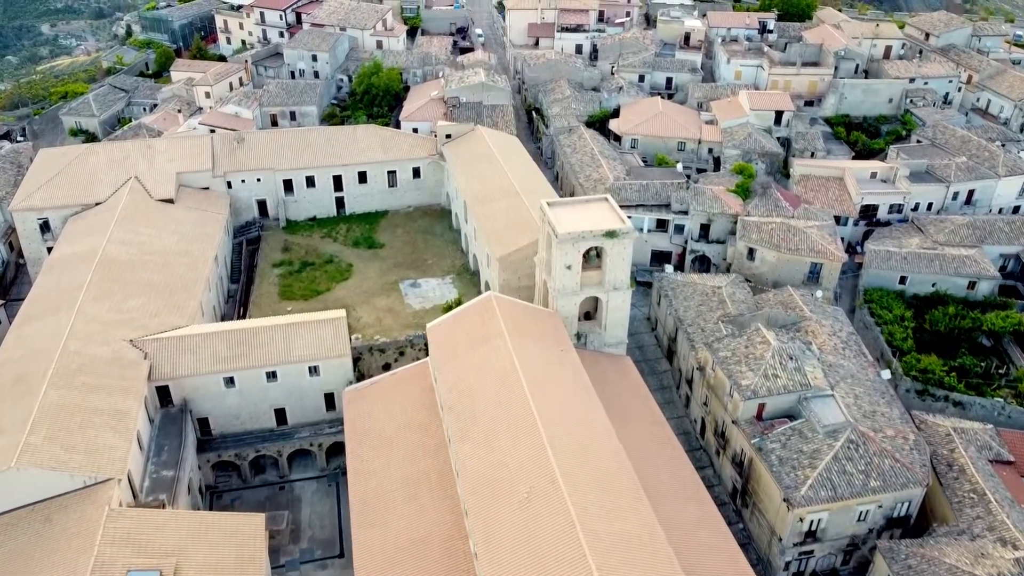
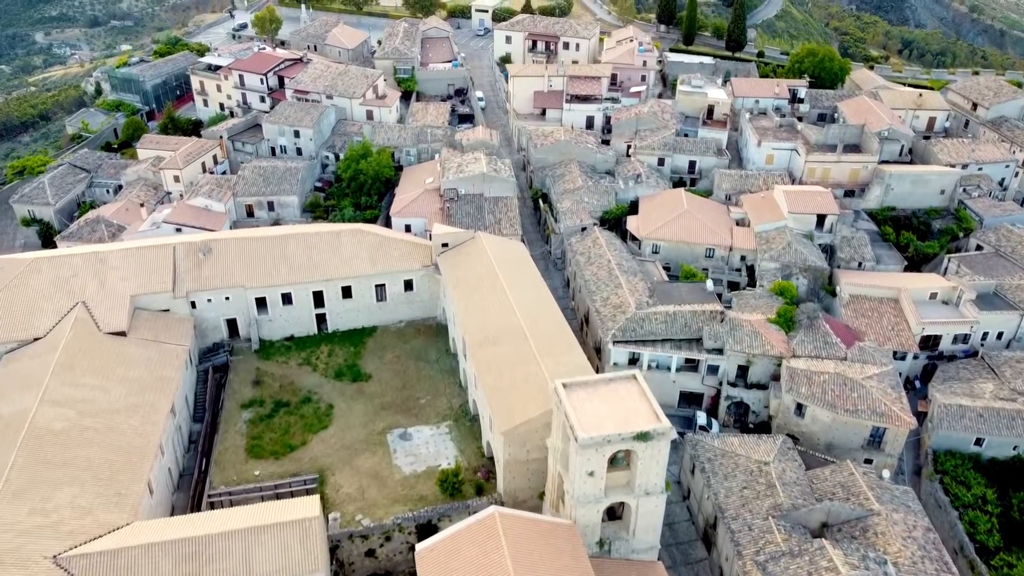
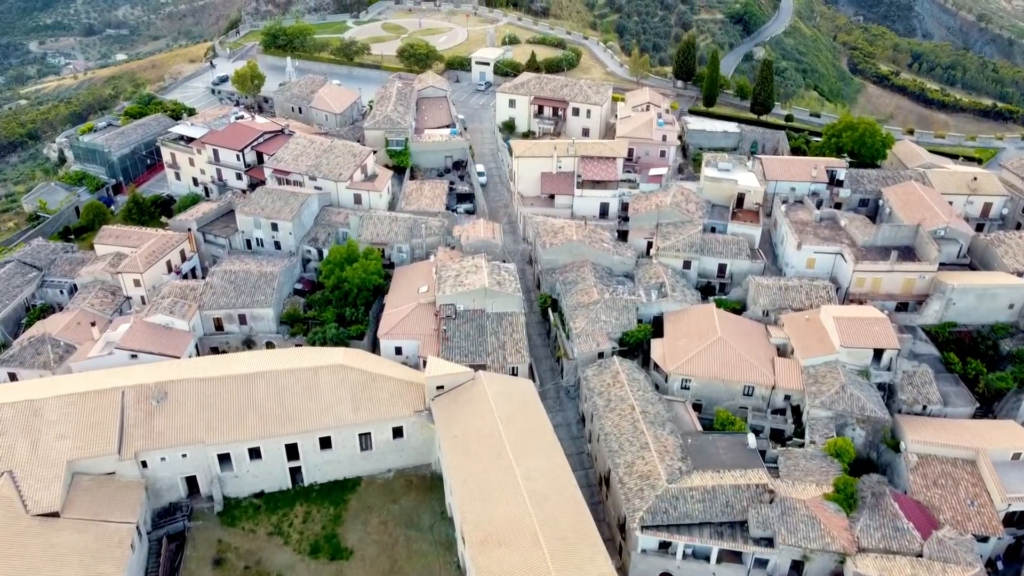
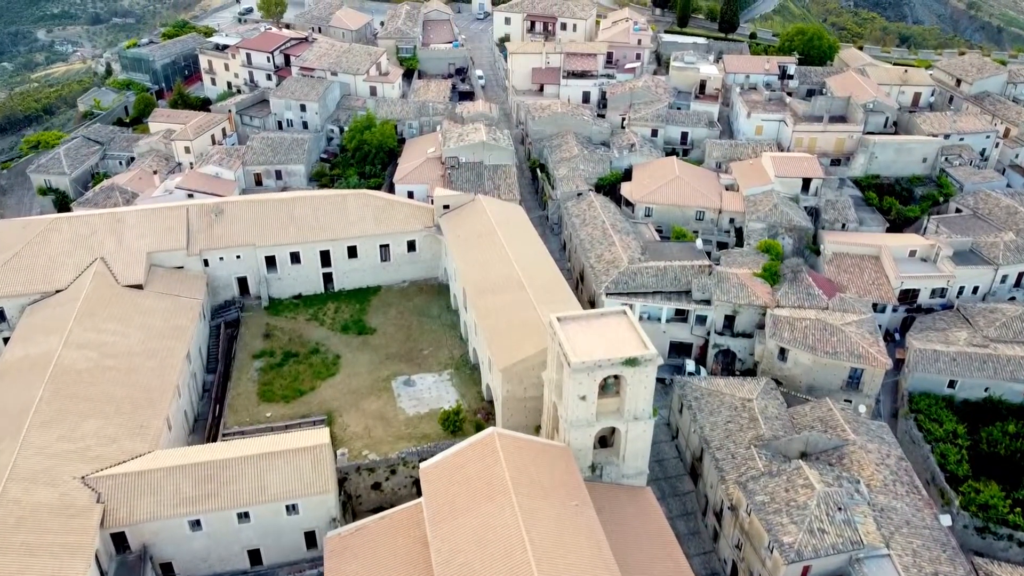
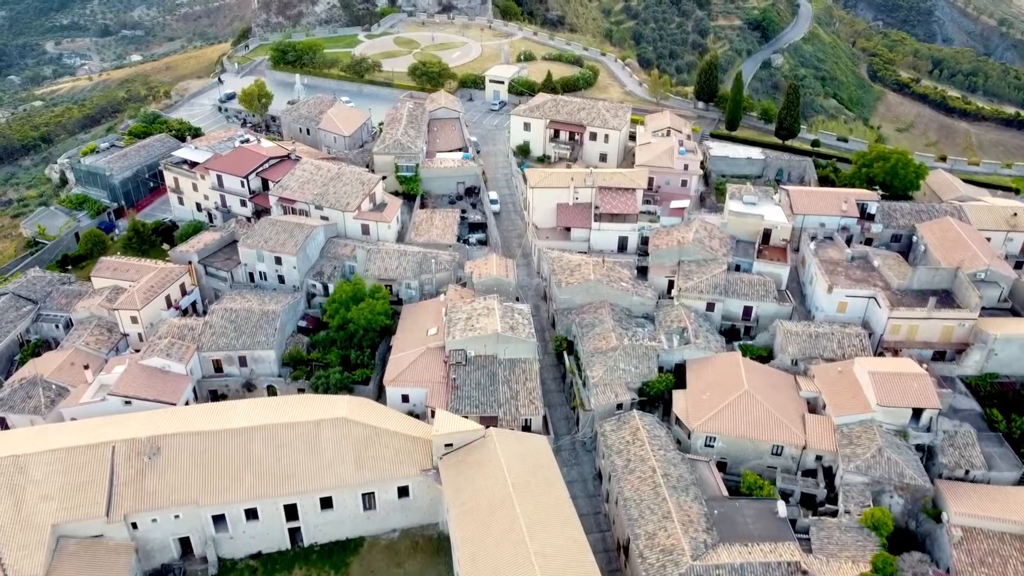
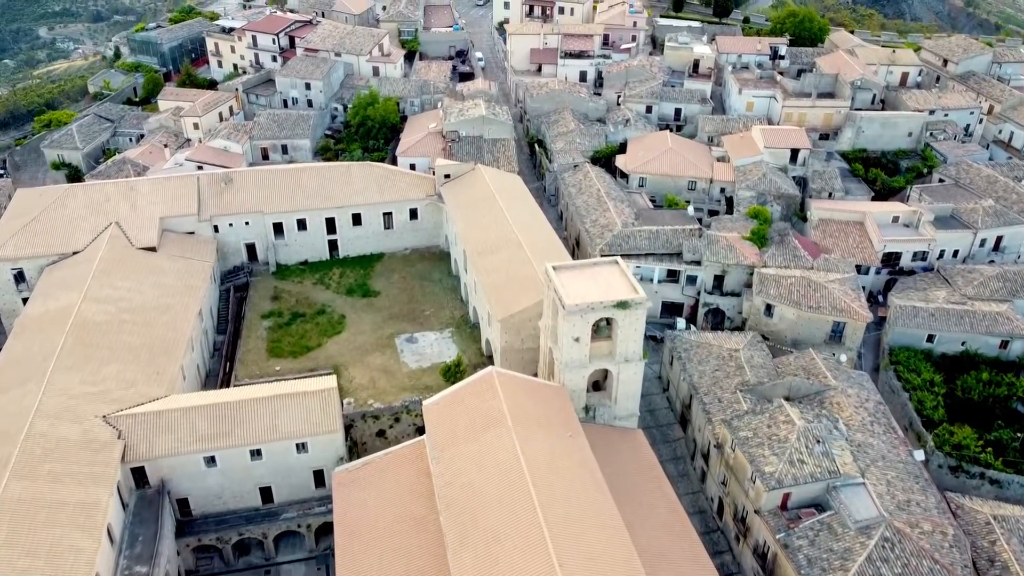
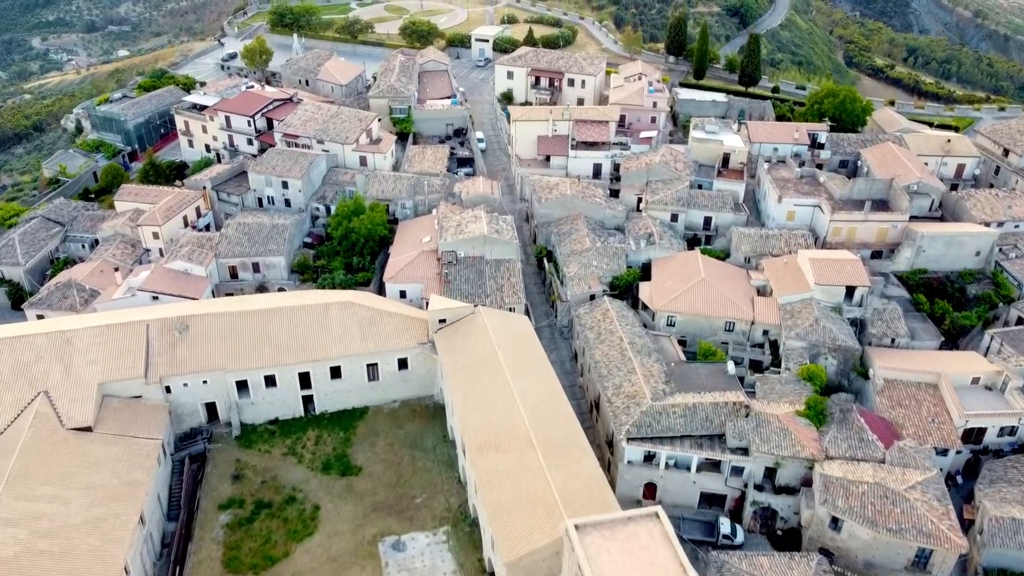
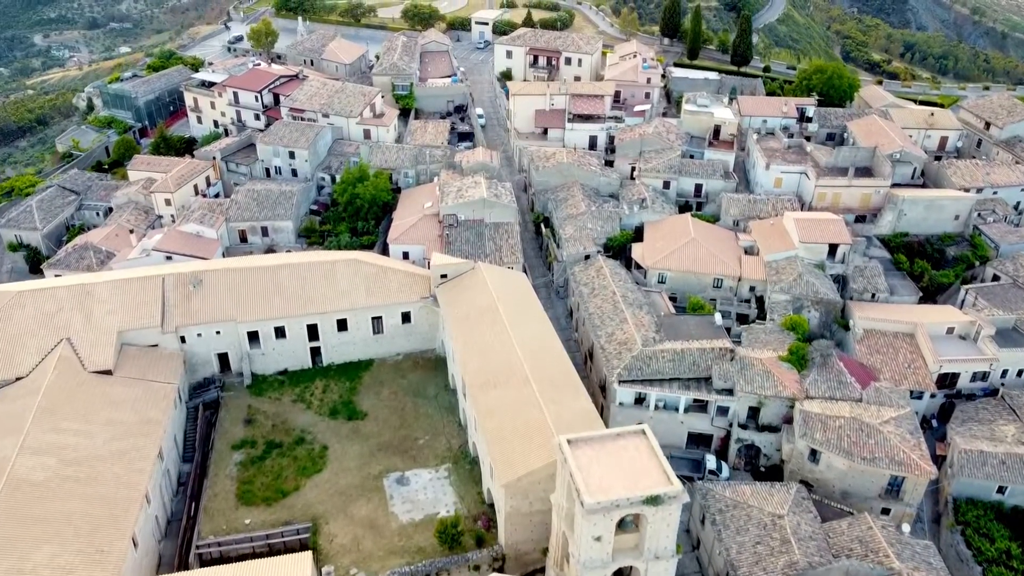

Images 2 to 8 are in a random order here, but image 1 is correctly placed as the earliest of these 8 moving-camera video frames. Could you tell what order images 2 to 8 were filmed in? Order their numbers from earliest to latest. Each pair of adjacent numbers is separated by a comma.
6, 4, 2, 8, 7, 3, 5
